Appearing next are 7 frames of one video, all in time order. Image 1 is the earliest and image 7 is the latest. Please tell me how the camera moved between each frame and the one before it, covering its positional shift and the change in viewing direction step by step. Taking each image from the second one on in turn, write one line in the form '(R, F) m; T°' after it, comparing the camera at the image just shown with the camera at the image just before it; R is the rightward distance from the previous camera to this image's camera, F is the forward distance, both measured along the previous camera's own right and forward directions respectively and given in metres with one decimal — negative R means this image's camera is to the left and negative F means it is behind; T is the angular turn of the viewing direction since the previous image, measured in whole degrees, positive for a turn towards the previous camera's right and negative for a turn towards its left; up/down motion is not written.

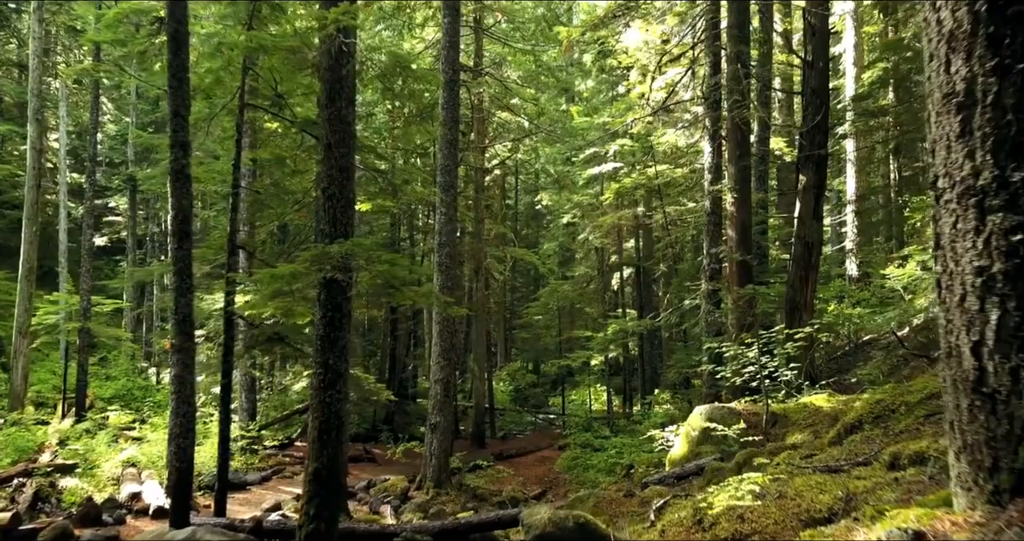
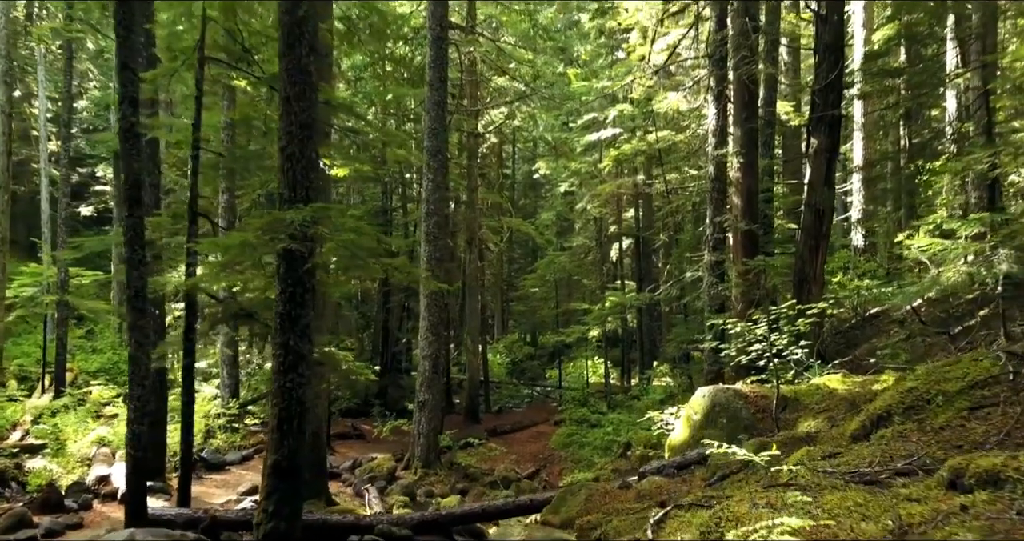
(+0.1, +0.7) m; 0°
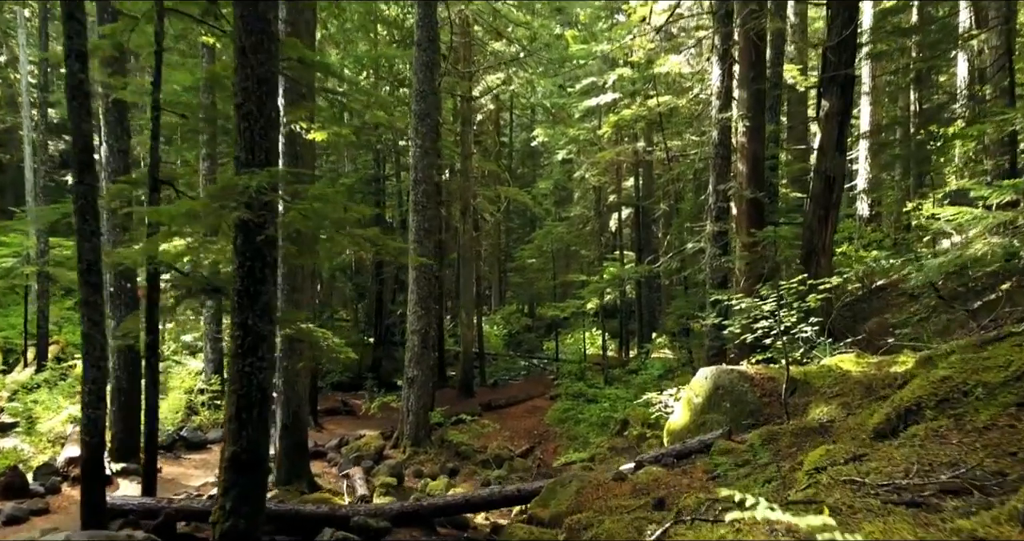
(+0.1, +0.6) m; 0°
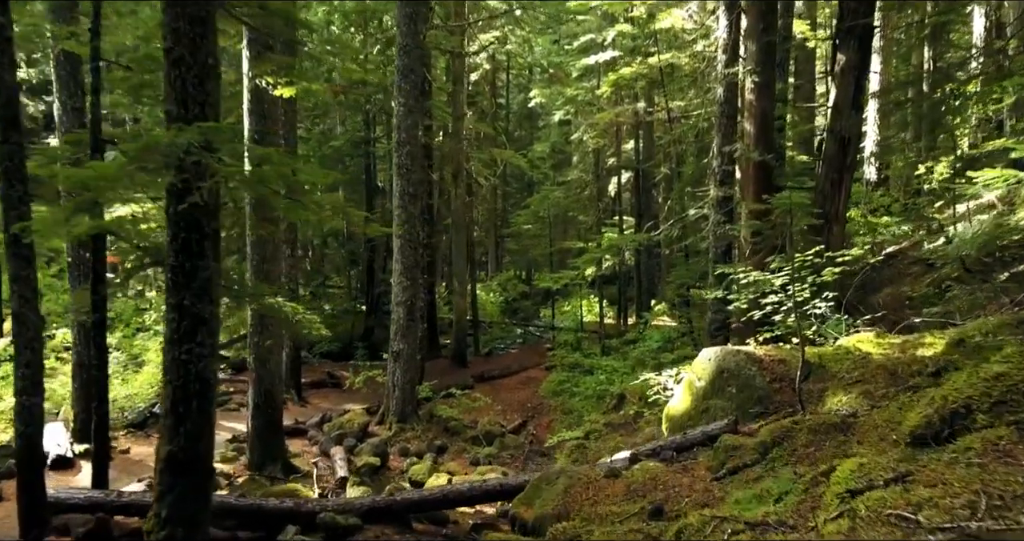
(+0.1, +0.7) m; 0°
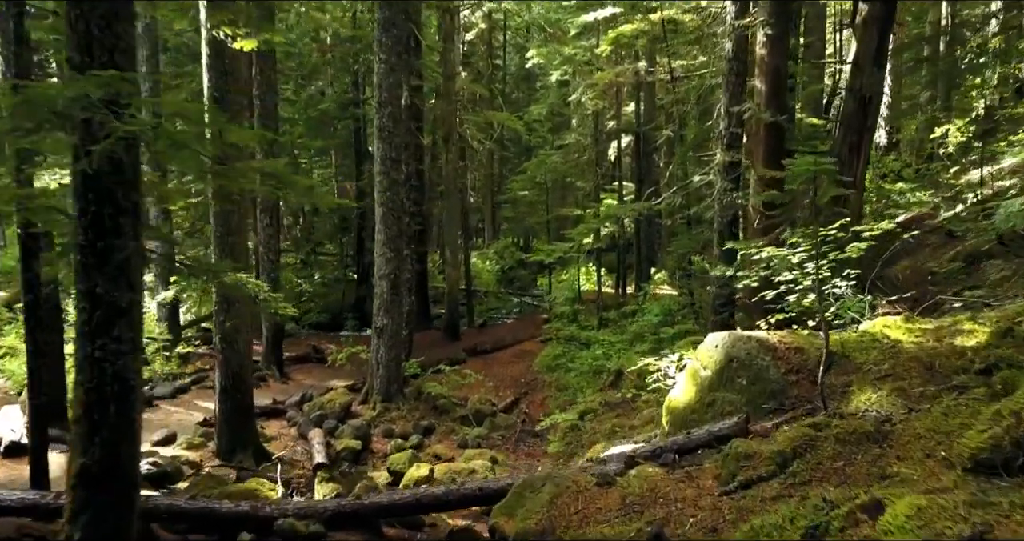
(+0.1, +0.7) m; 0°
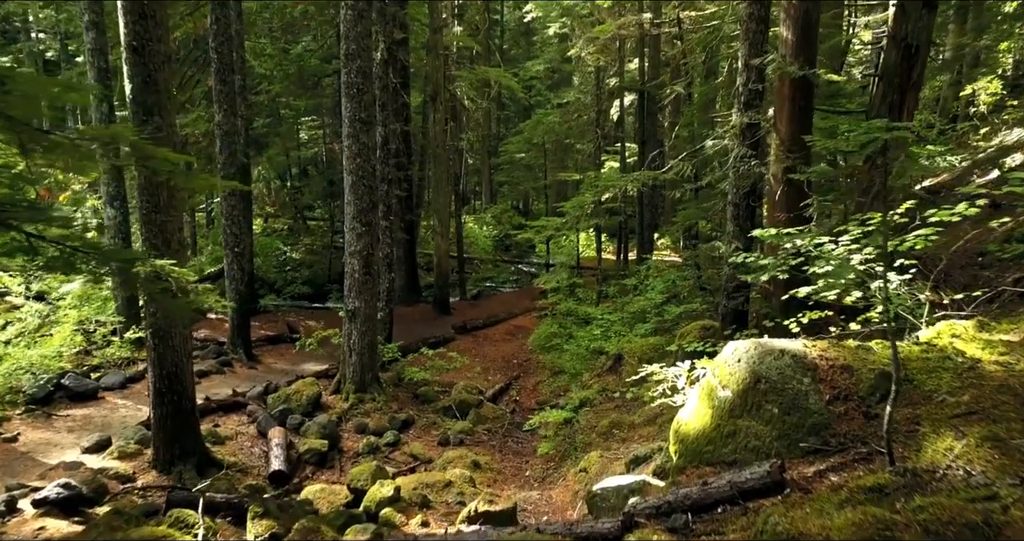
(+0.2, +1.2) m; 0°
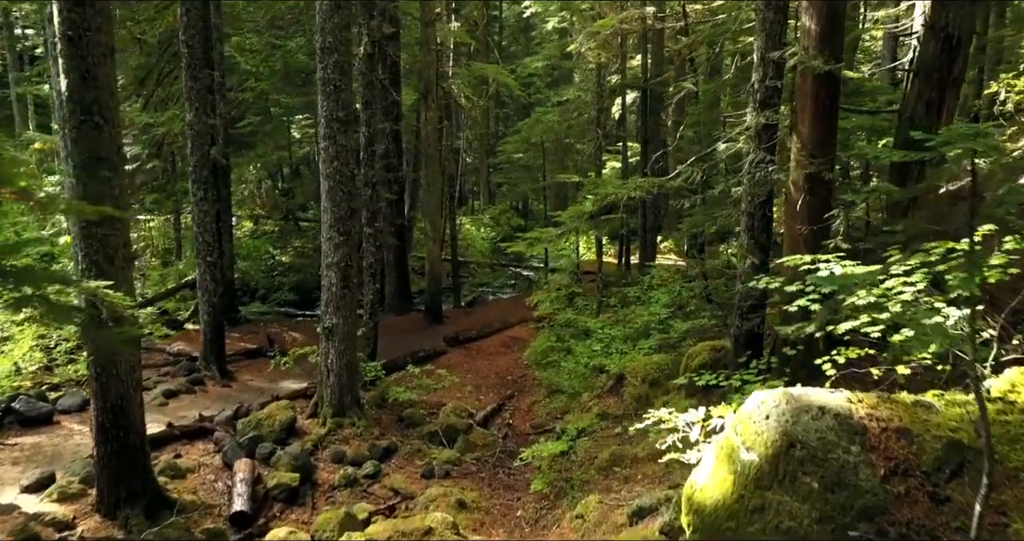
(+0.1, +0.8) m; 0°
